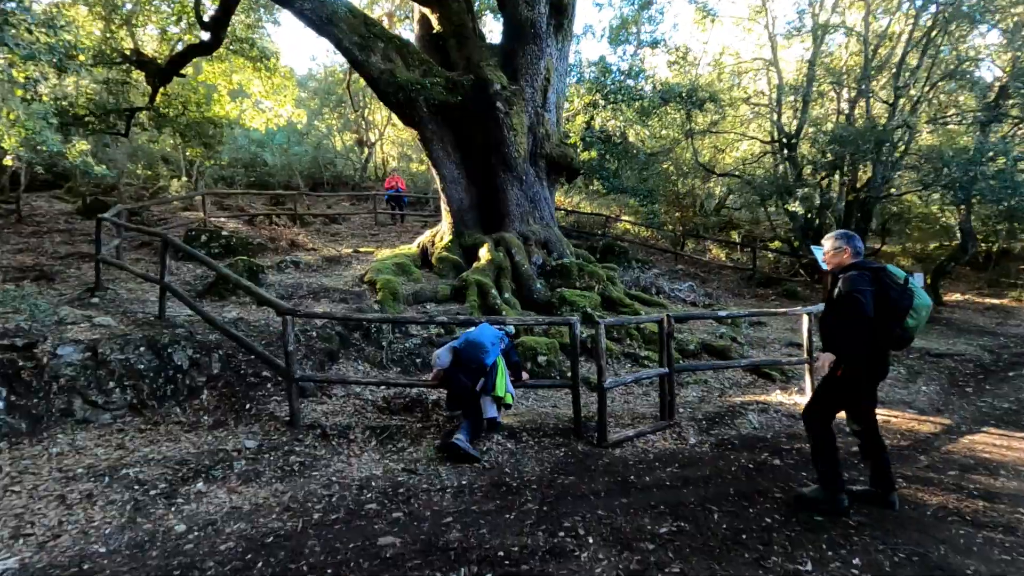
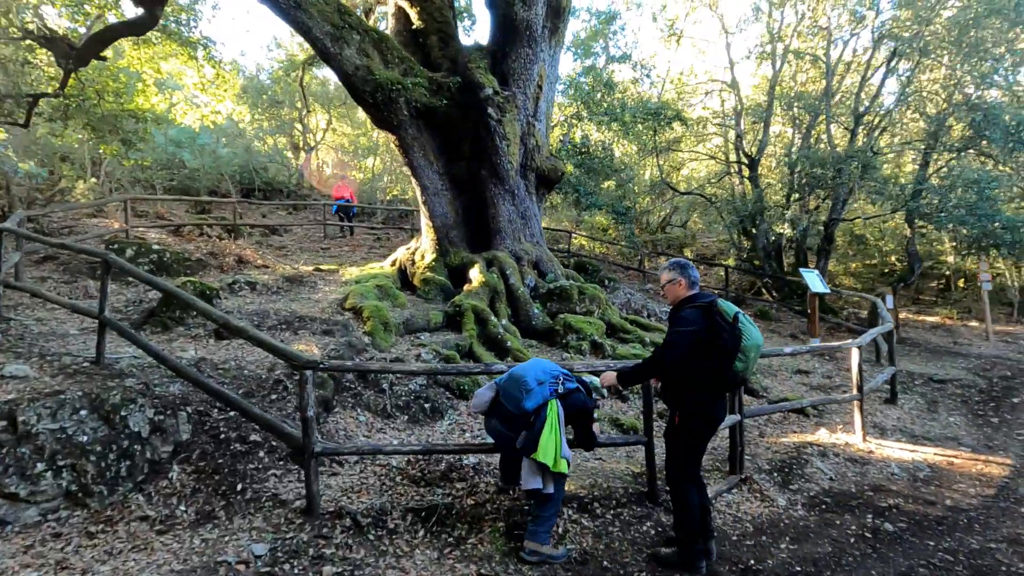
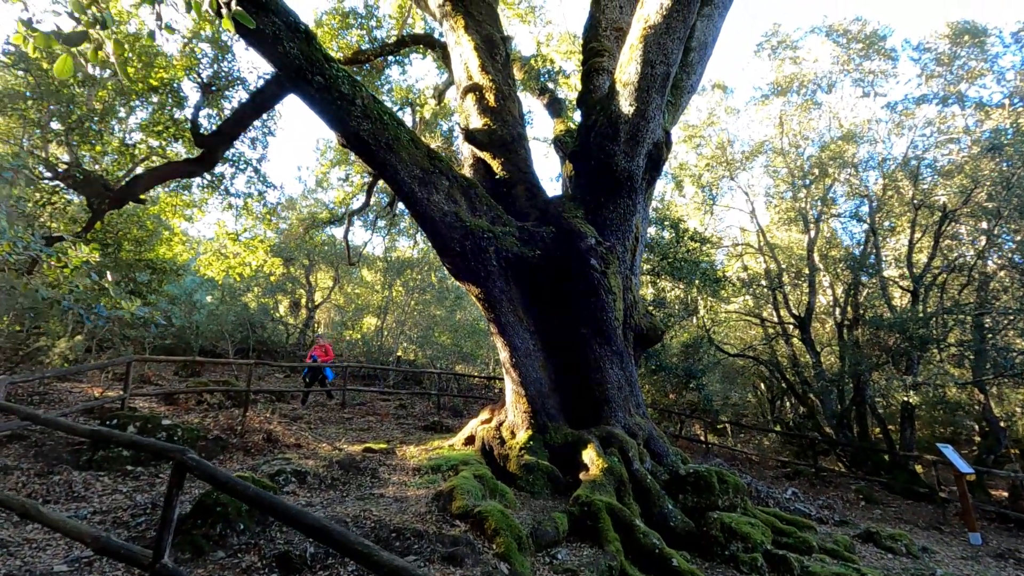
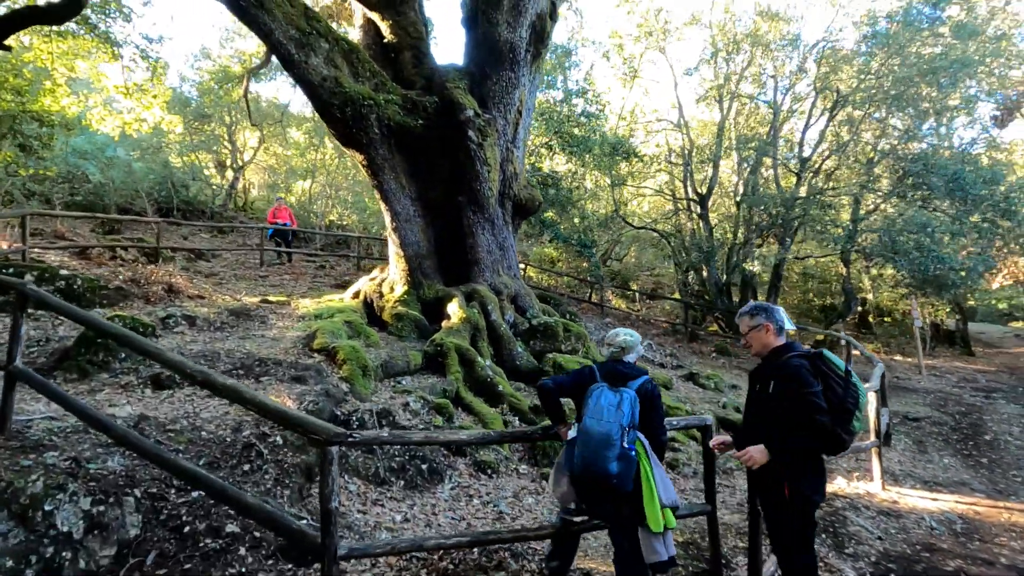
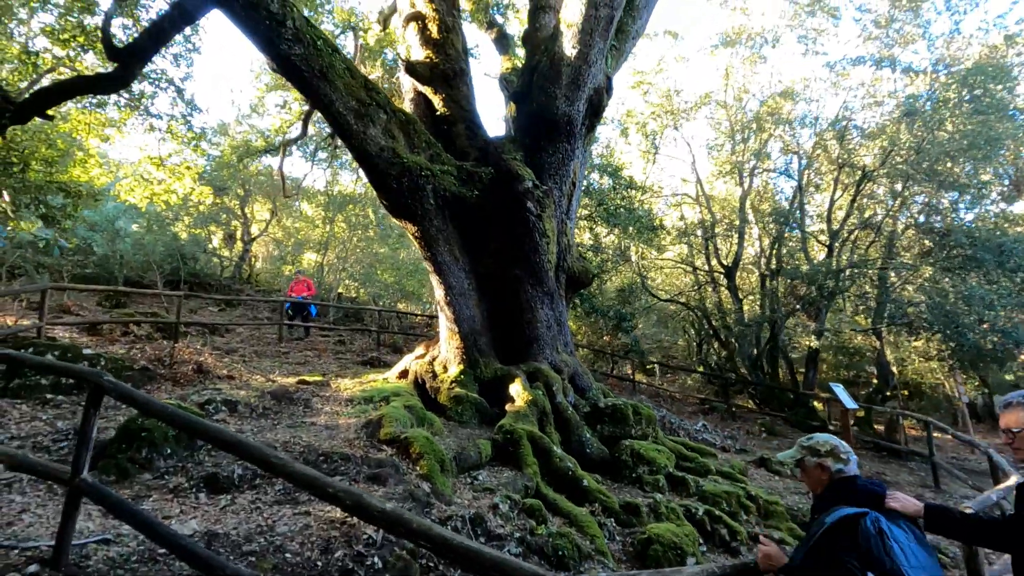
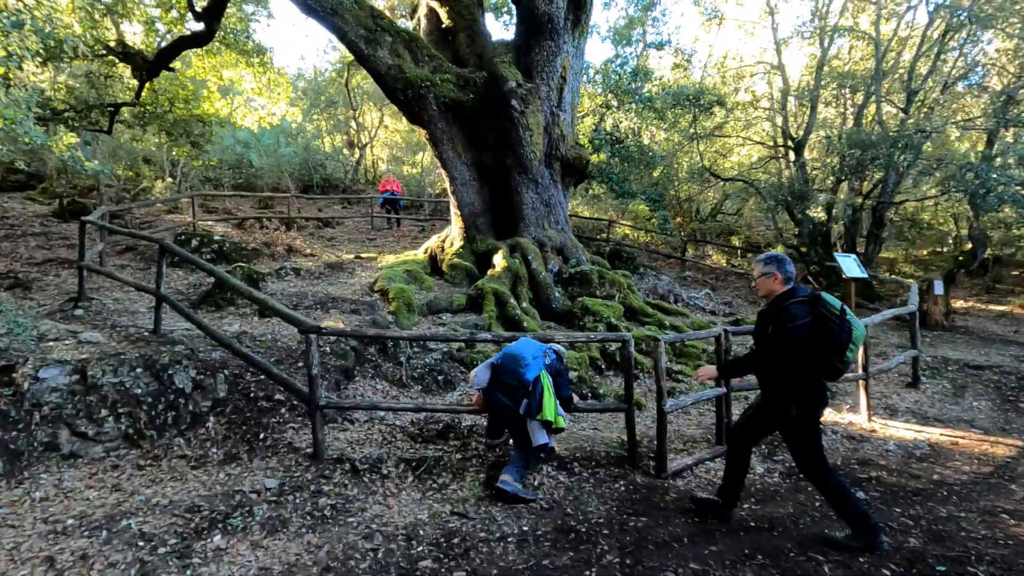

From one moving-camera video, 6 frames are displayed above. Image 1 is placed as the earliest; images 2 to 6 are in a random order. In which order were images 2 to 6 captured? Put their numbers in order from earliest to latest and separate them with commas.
6, 2, 4, 5, 3
